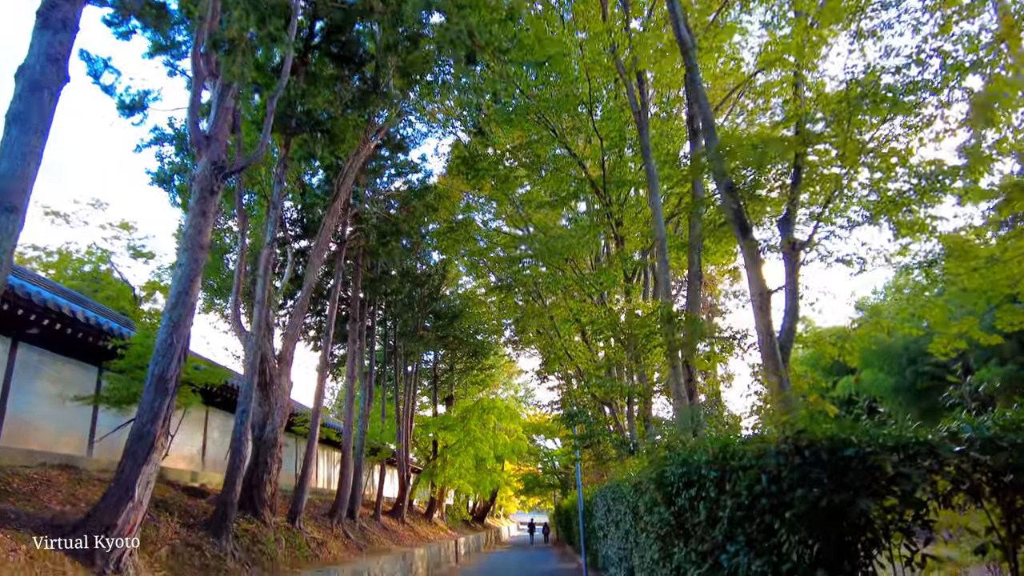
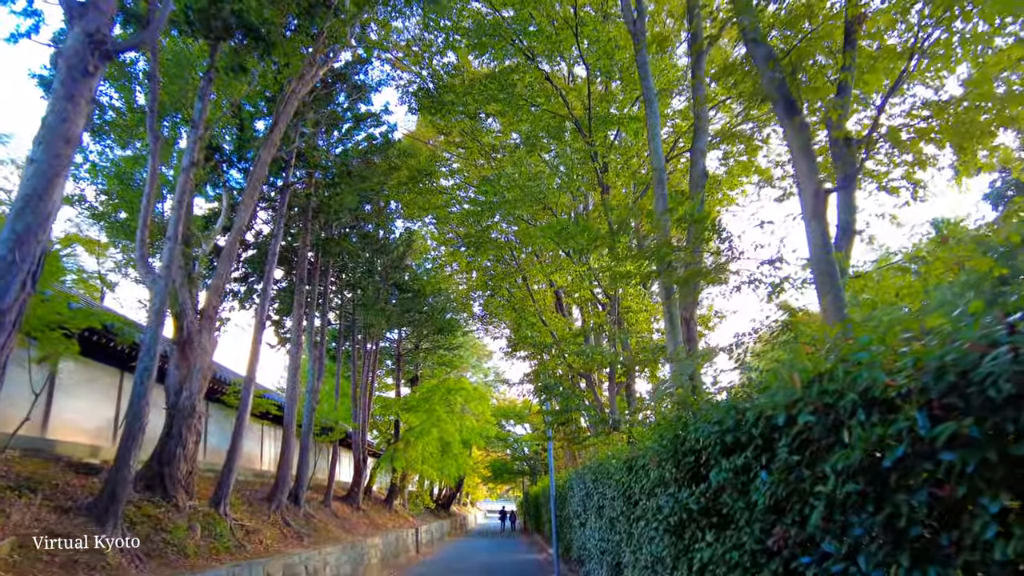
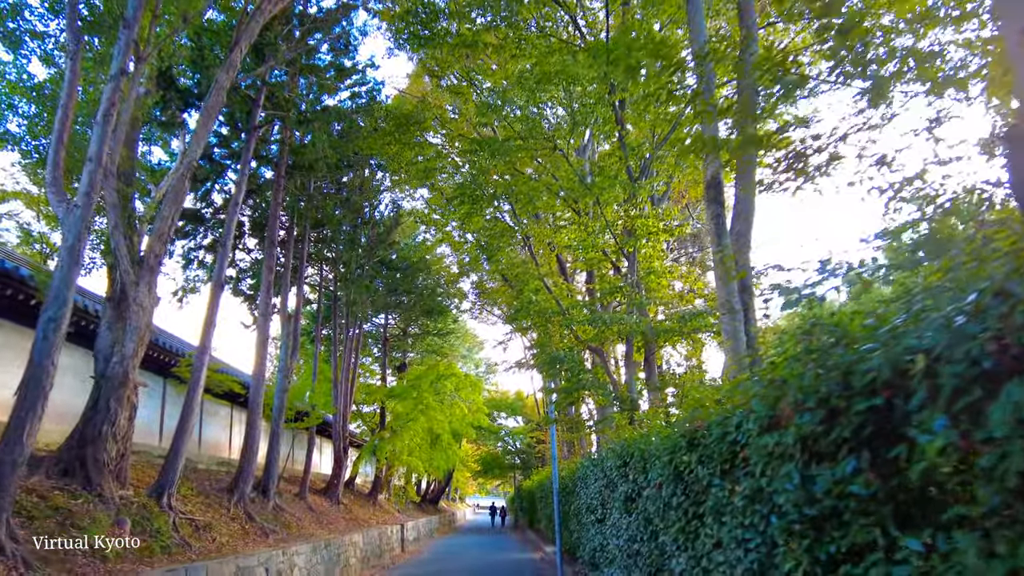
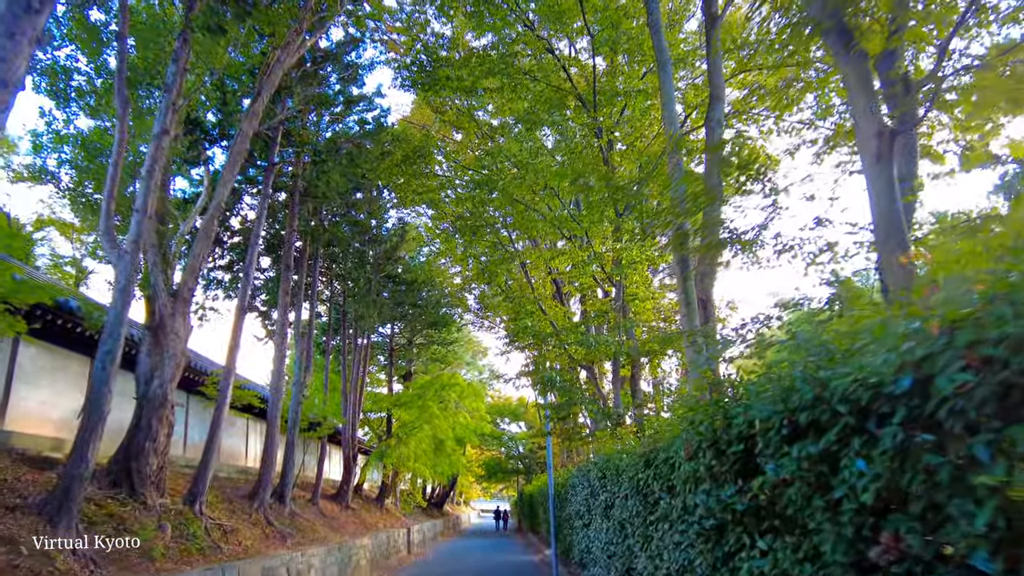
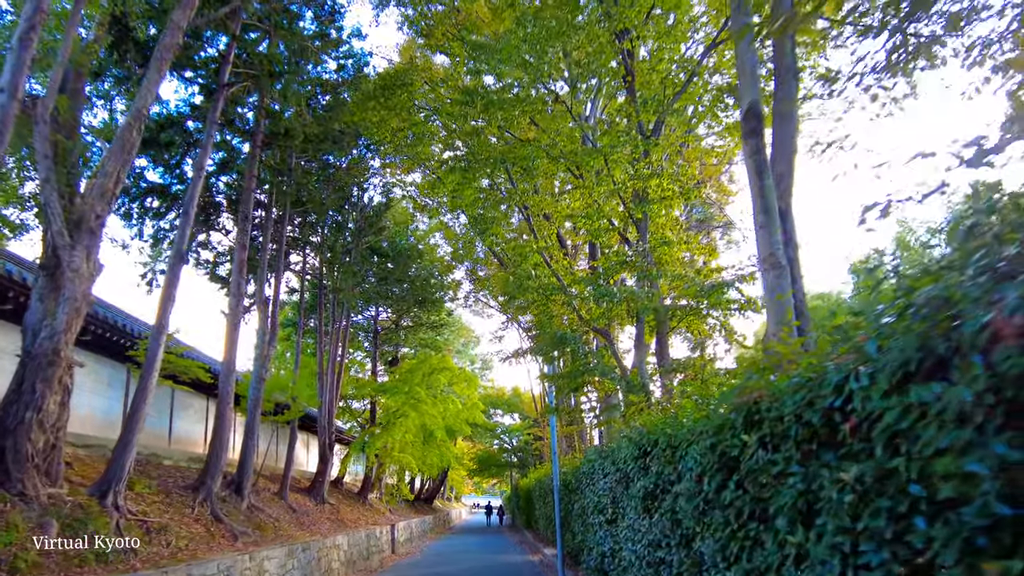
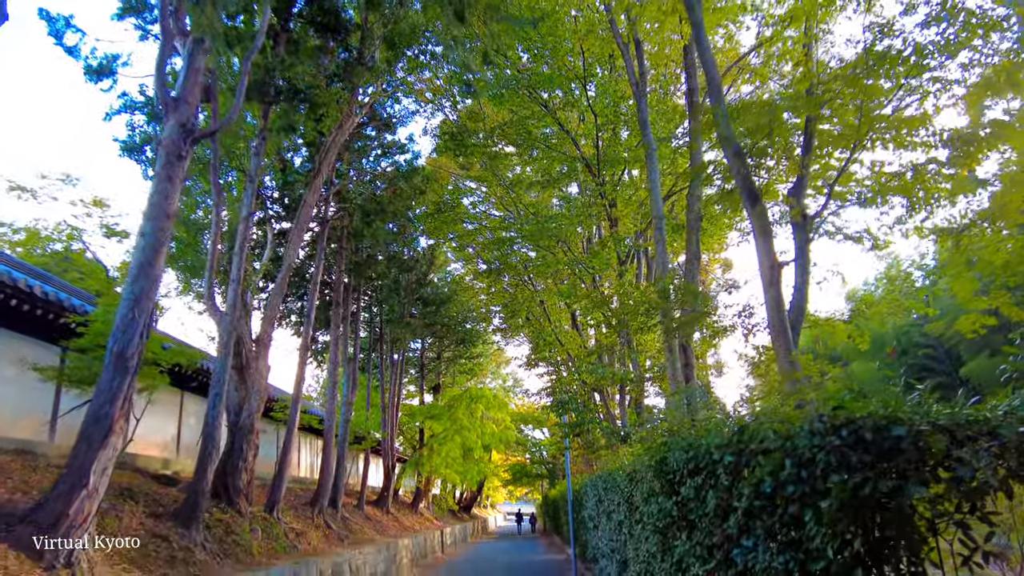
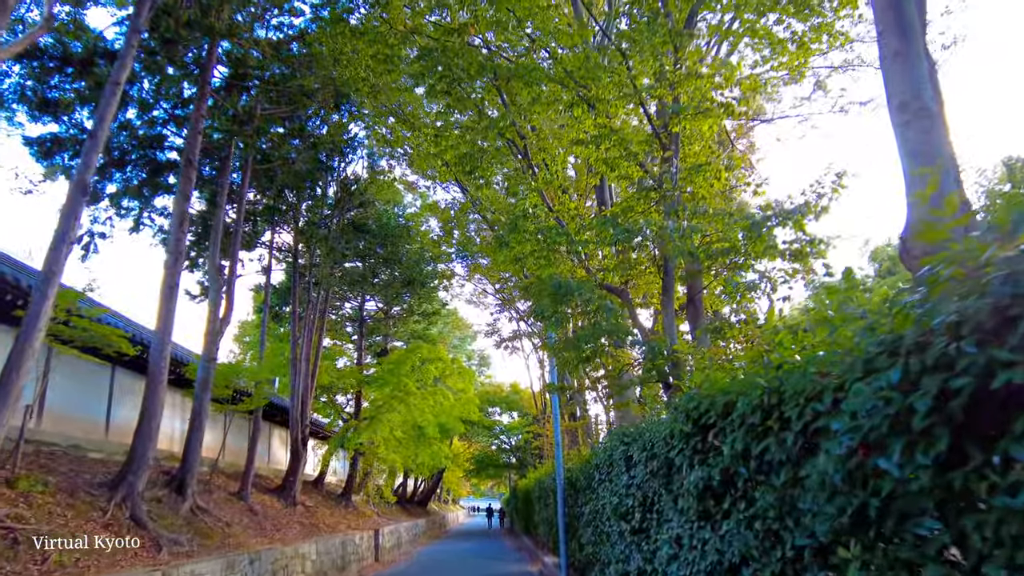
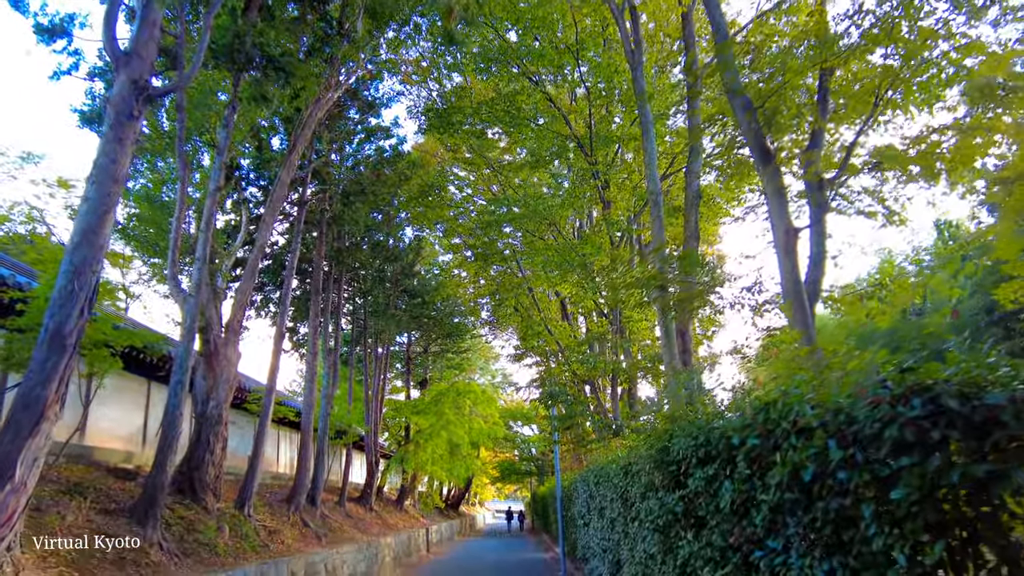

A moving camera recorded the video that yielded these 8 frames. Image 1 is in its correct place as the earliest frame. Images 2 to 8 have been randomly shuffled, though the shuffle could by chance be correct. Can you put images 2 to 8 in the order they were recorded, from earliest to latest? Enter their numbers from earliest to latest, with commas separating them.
6, 8, 2, 4, 3, 5, 7
